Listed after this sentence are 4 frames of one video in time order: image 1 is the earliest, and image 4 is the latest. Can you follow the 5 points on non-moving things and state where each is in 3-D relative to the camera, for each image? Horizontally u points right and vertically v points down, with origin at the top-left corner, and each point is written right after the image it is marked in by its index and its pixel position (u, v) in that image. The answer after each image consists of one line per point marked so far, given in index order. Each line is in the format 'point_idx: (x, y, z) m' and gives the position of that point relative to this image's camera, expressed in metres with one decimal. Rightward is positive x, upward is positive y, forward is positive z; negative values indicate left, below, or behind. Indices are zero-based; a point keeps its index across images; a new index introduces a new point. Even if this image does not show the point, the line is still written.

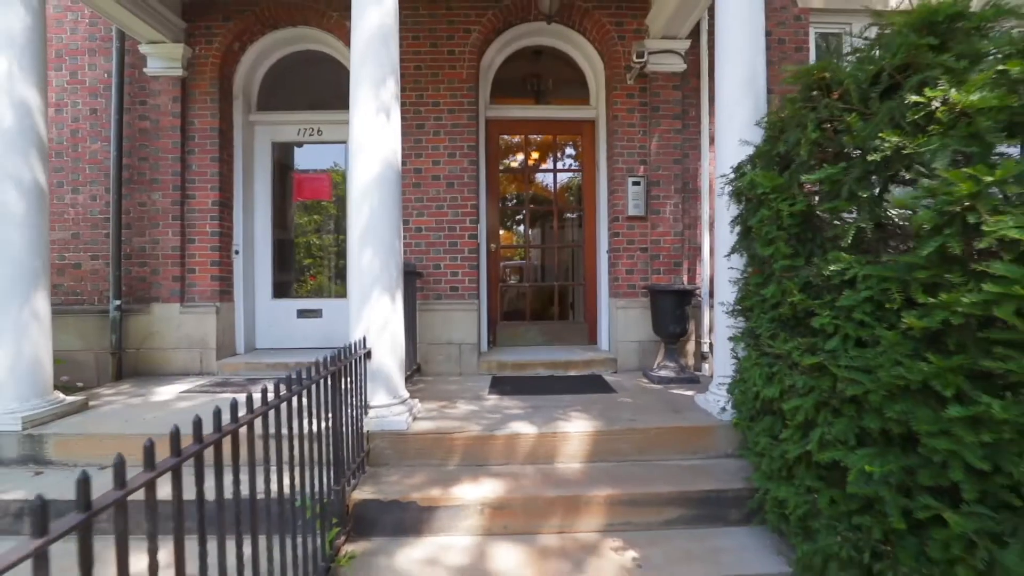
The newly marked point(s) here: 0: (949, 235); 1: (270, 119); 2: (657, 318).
0: (+1.4, +0.2, +1.6) m
1: (-2.8, +2.0, +5.8) m
2: (+1.4, -0.3, +4.8) m
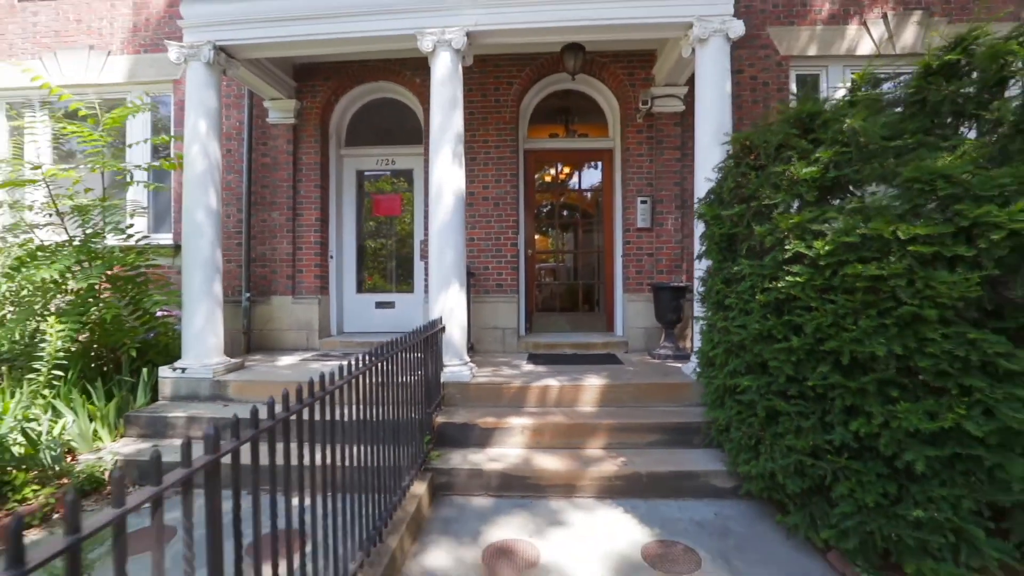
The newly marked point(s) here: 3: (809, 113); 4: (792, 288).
0: (+1.6, +0.2, +3.0) m
1: (-2.4, +2.0, +7.5) m
2: (+1.8, -0.3, +6.1) m
3: (+2.0, +1.2, +3.3) m
4: (+1.6, 0.0, +2.8) m
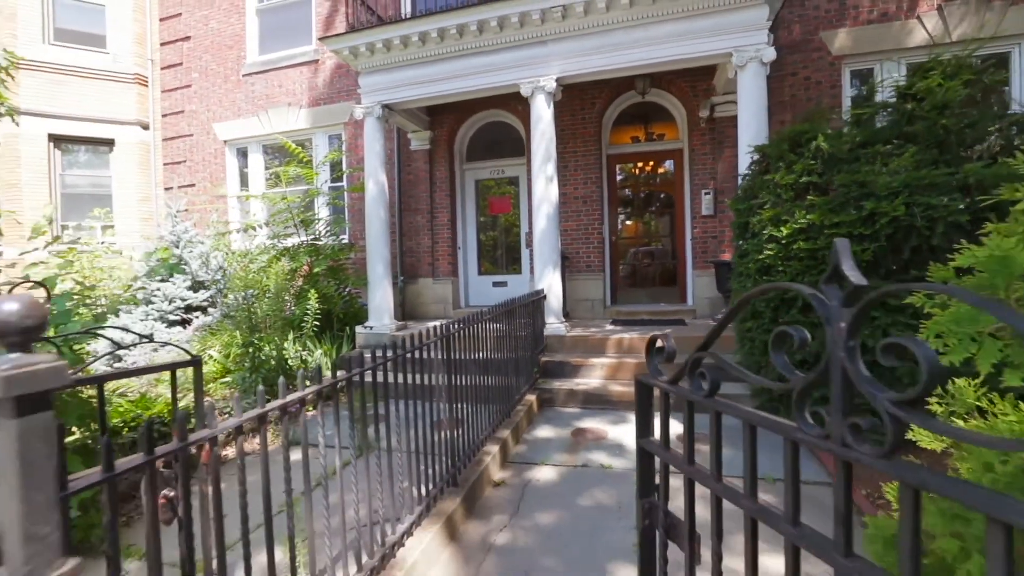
0: (+2.2, +0.5, +4.5) m
1: (-0.7, +2.4, +9.7) m
2: (+3.1, +0.1, +7.5) m
3: (+2.6, +1.4, +4.7) m
4: (+2.2, +0.3, +4.3) m
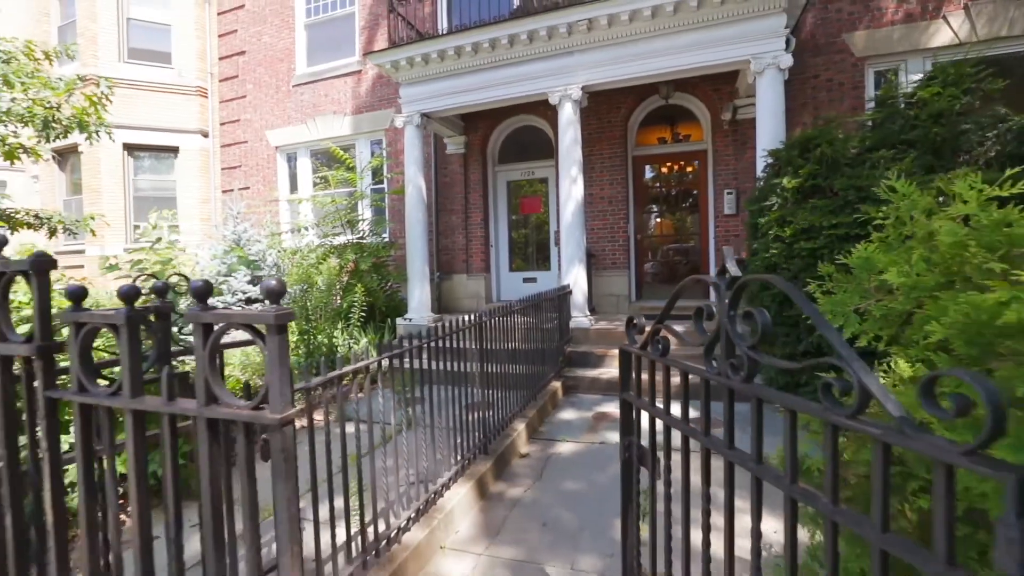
0: (+2.5, +0.5, +4.8) m
1: (-0.1, +2.4, +10.2) m
2: (+3.6, +0.2, +7.8) m
3: (+2.9, +1.5, +5.0) m
4: (+2.4, +0.3, +4.7) m
